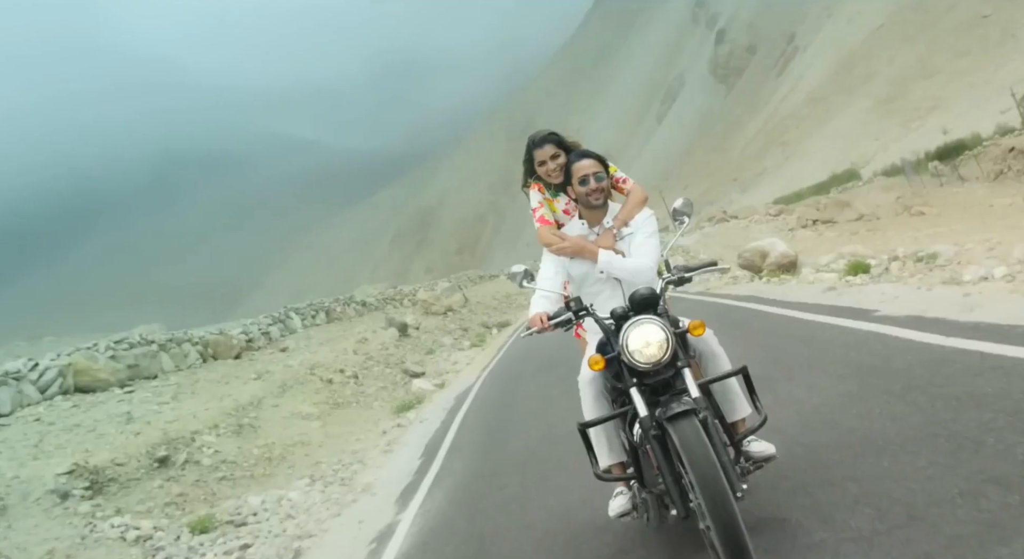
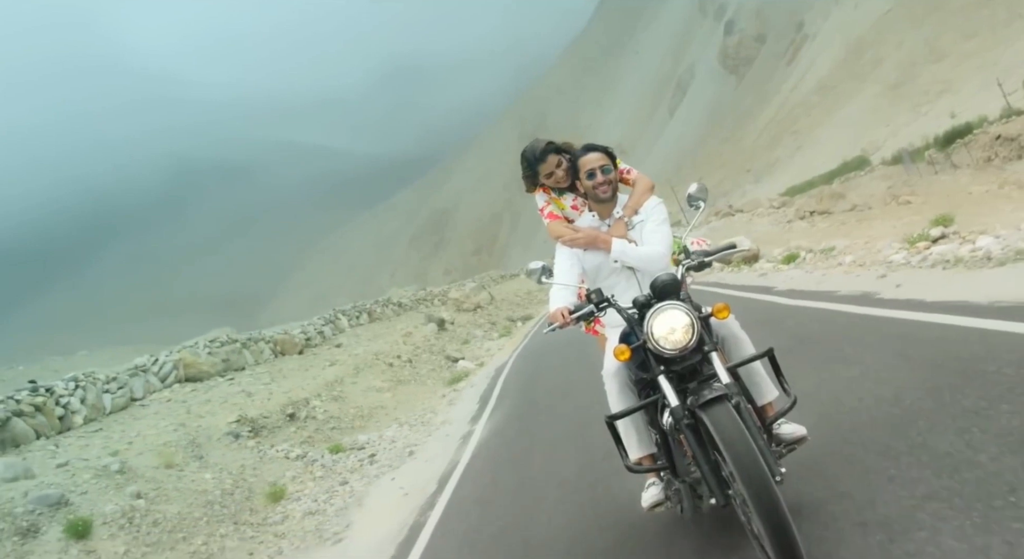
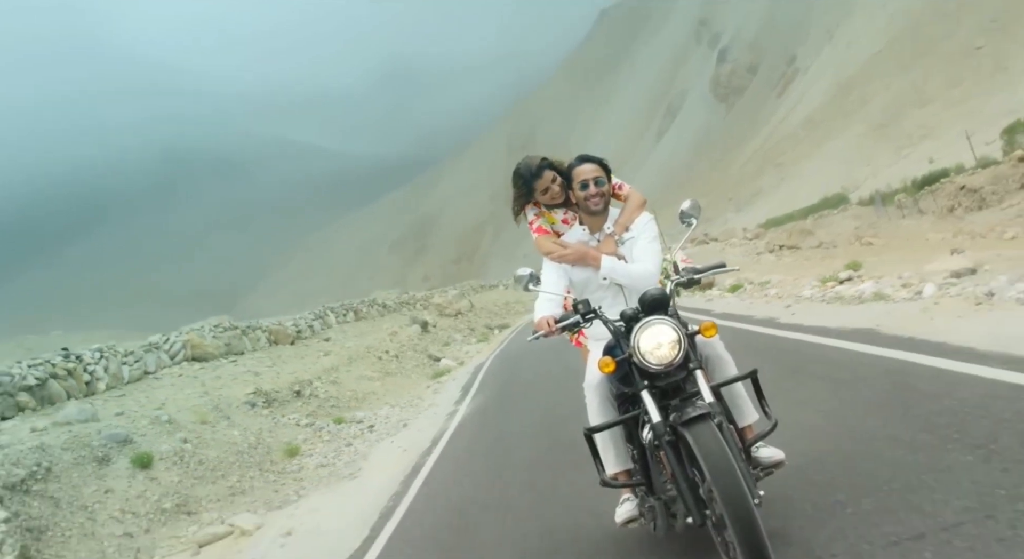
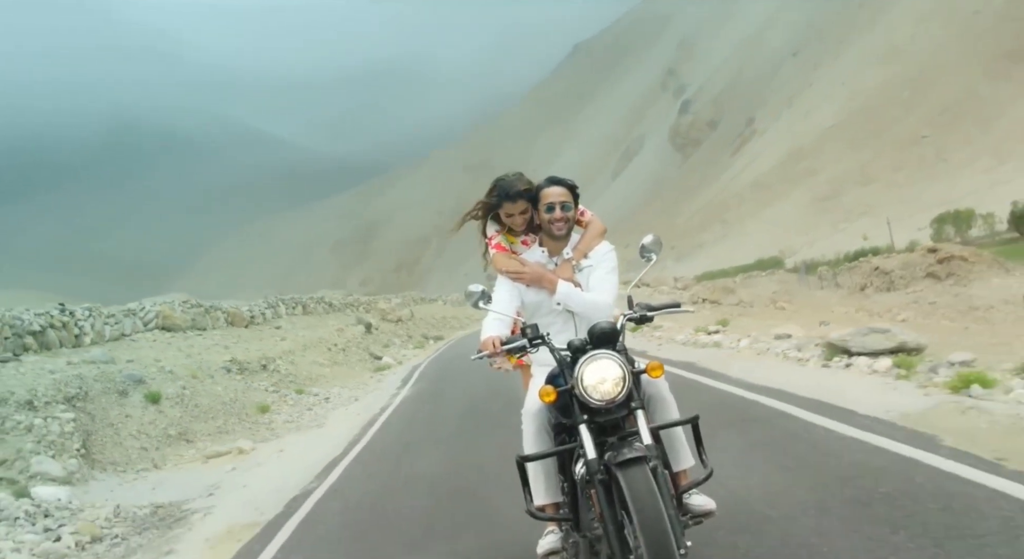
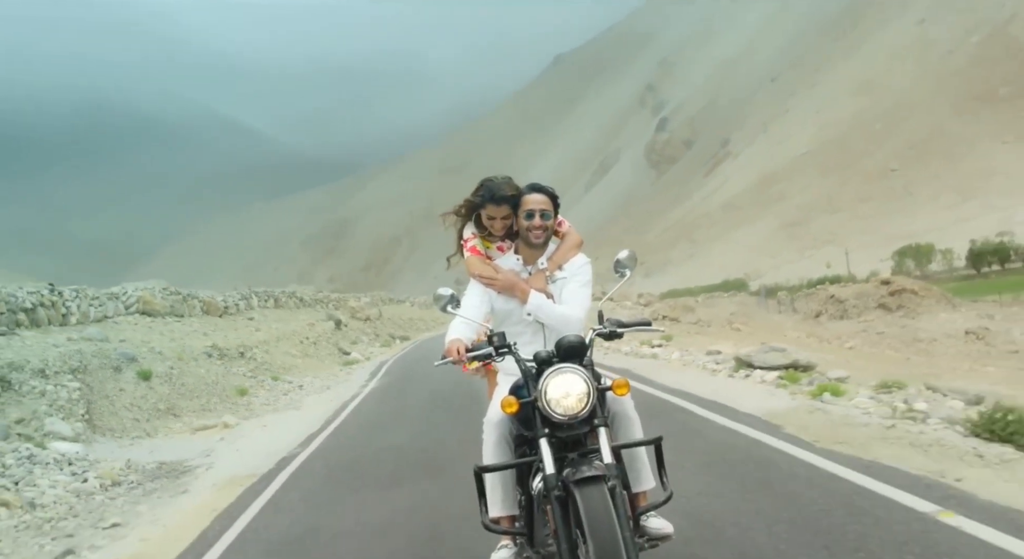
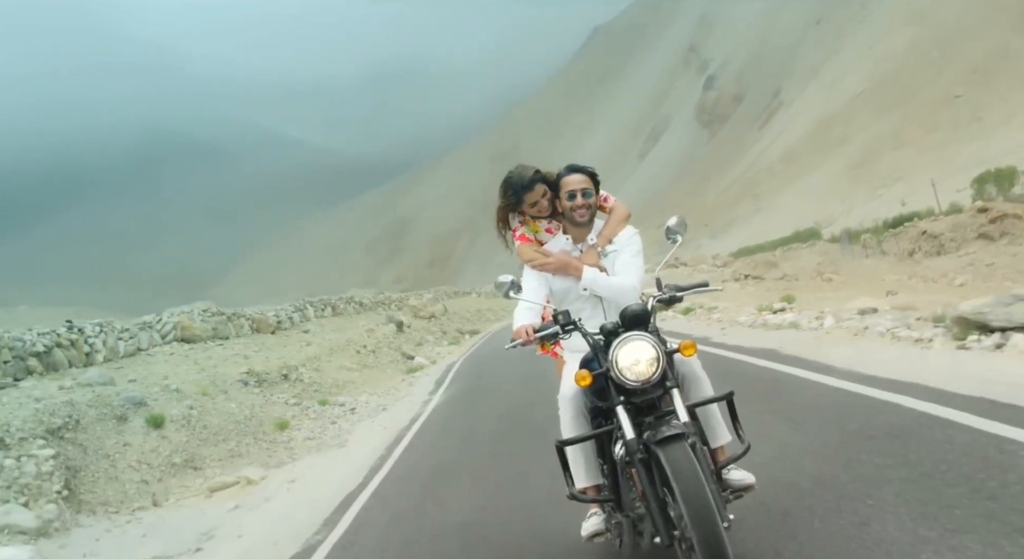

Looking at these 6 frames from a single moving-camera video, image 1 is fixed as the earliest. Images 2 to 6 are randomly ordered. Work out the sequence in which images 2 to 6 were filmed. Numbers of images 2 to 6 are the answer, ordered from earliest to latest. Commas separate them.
2, 3, 6, 4, 5
